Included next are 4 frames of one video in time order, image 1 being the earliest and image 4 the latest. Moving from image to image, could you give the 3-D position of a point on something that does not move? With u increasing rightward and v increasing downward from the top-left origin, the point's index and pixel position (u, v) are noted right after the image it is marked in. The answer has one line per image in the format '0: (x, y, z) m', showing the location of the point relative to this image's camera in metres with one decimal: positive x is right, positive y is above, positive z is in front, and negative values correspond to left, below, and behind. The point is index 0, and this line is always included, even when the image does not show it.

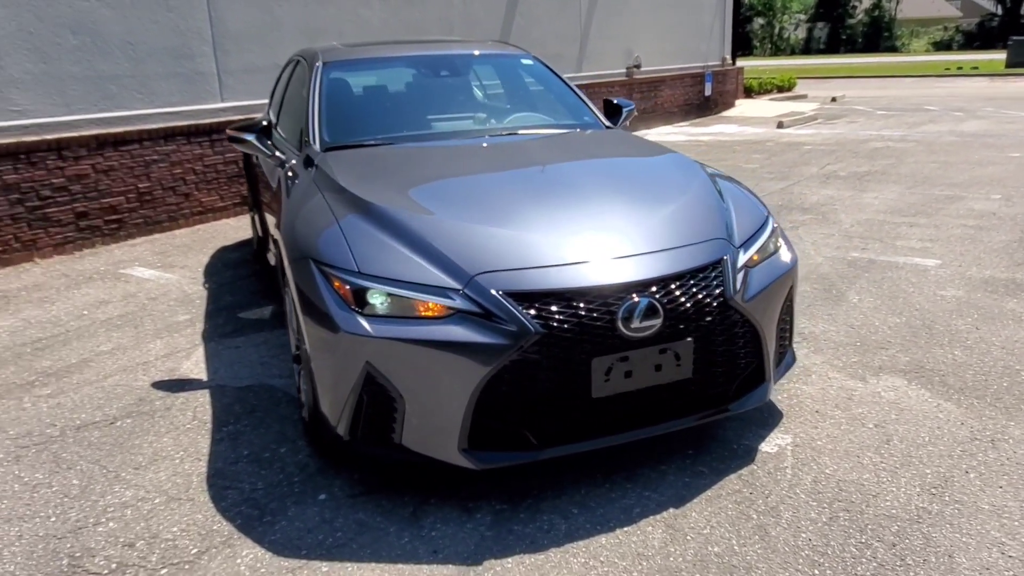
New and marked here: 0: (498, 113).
0: (-0.1, +1.2, +4.7) m
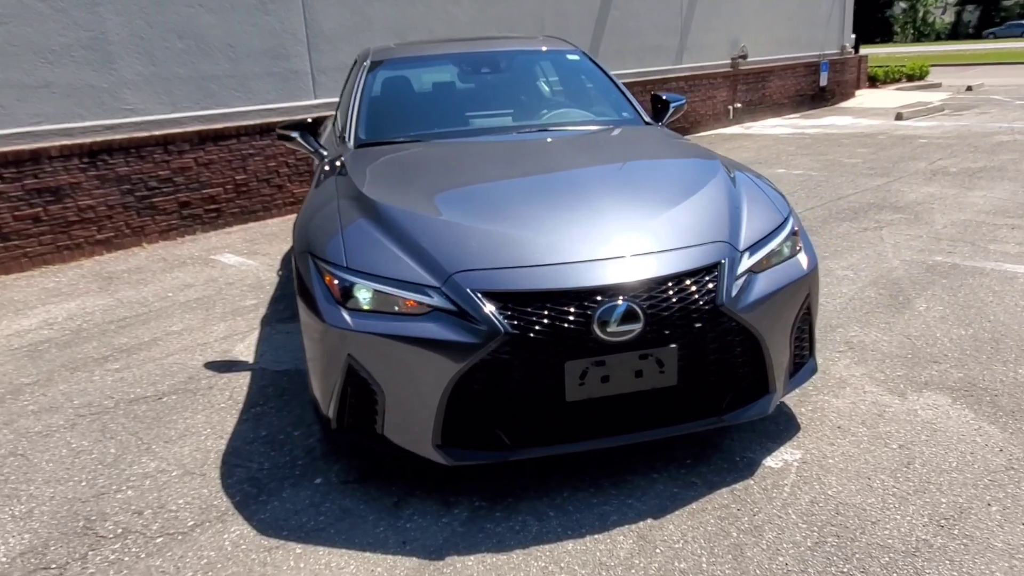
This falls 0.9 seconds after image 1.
0: (+0.2, +1.2, +4.7) m
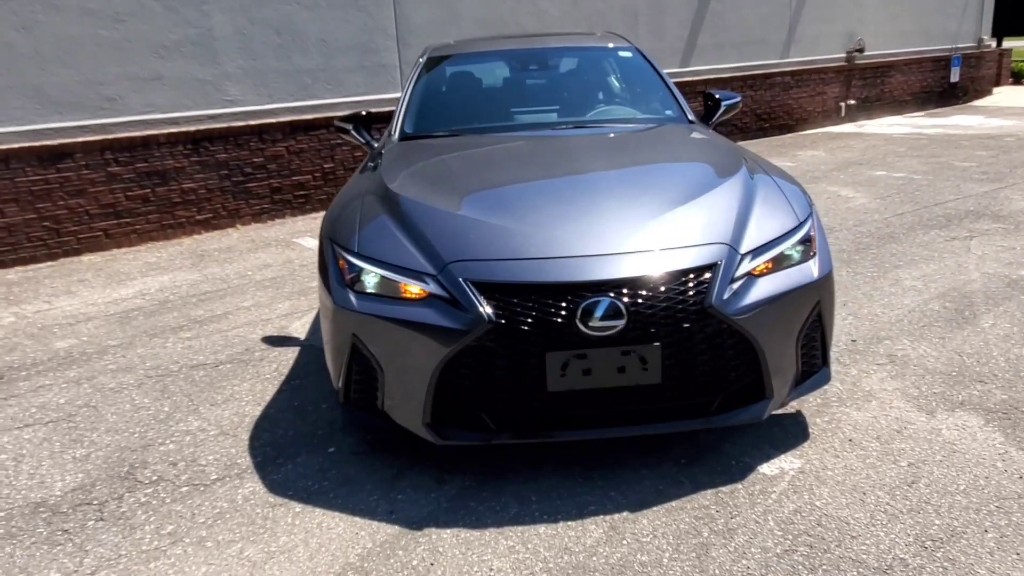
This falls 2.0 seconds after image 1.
0: (+0.5, +1.2, +4.7) m
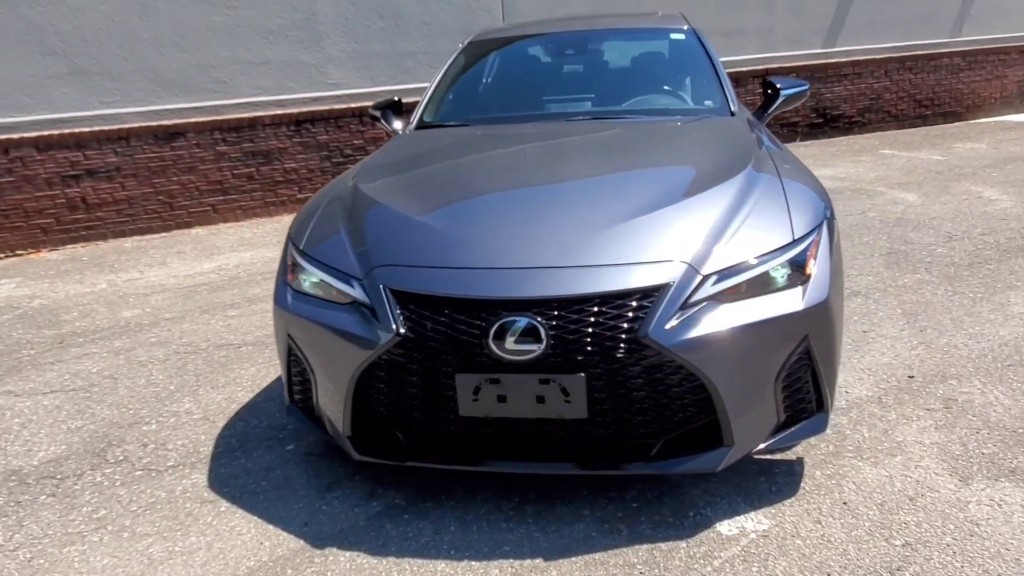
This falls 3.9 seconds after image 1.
0: (+0.7, +1.2, +4.3) m
